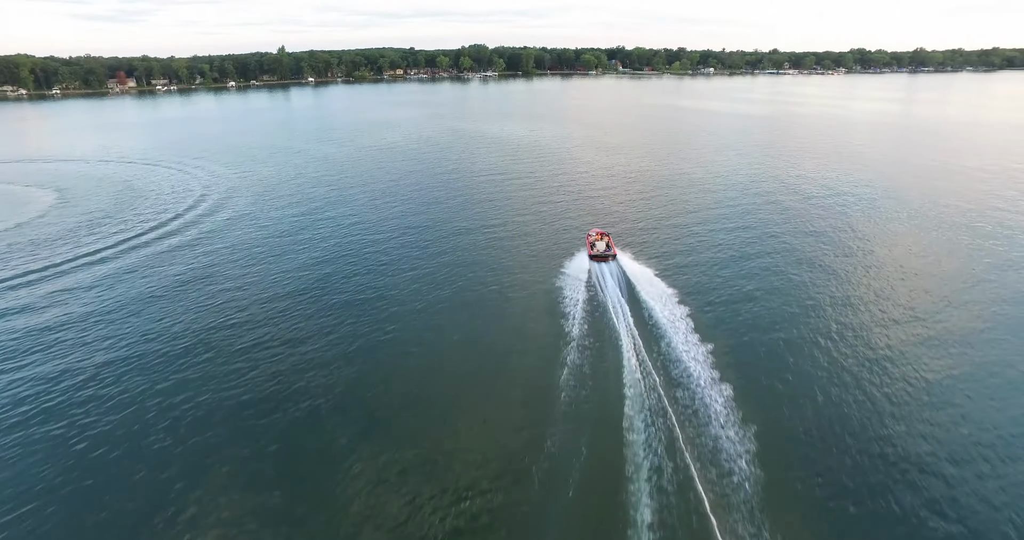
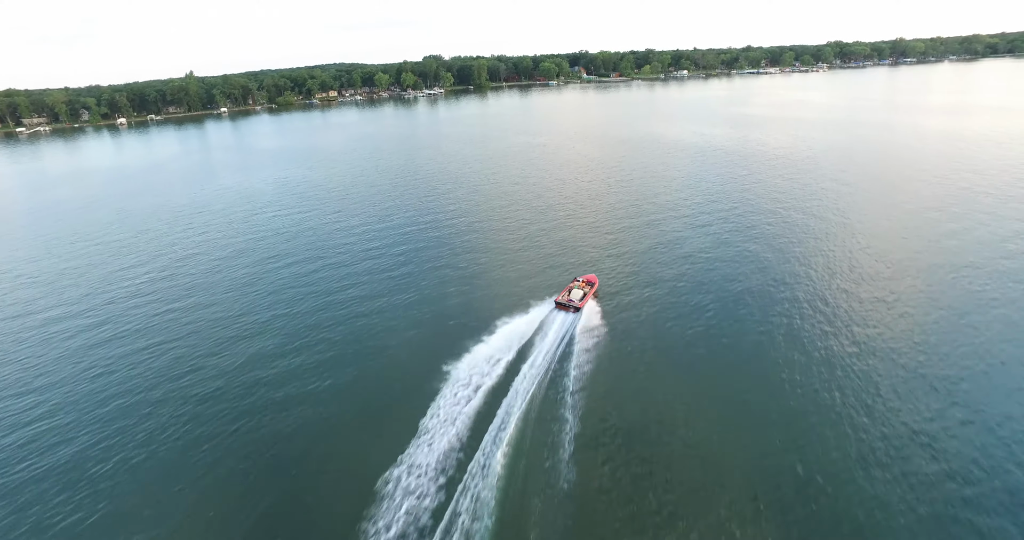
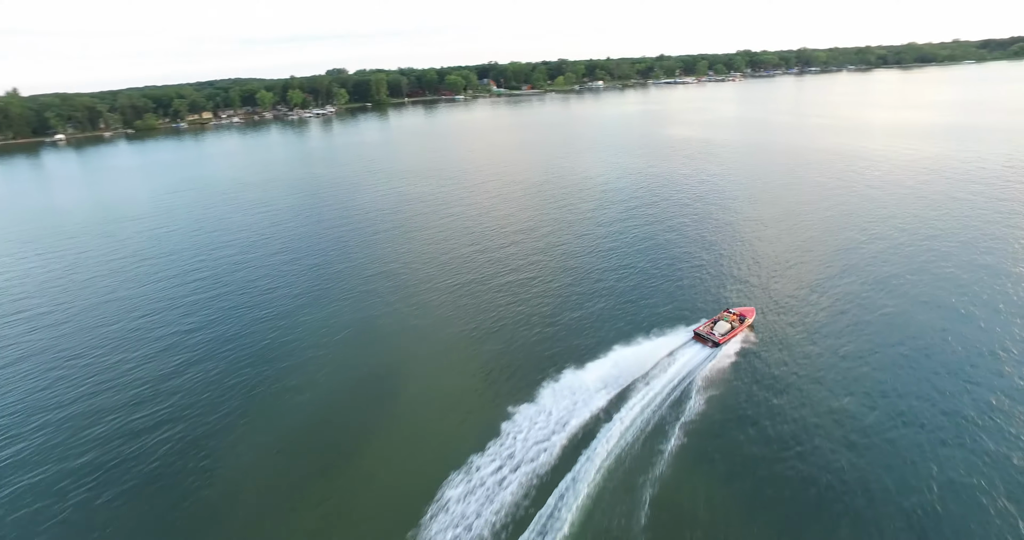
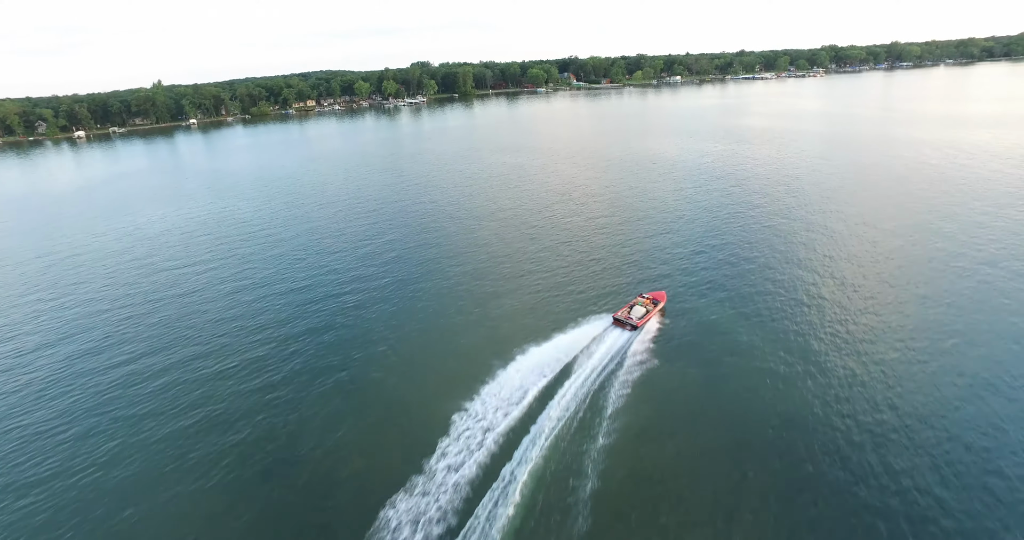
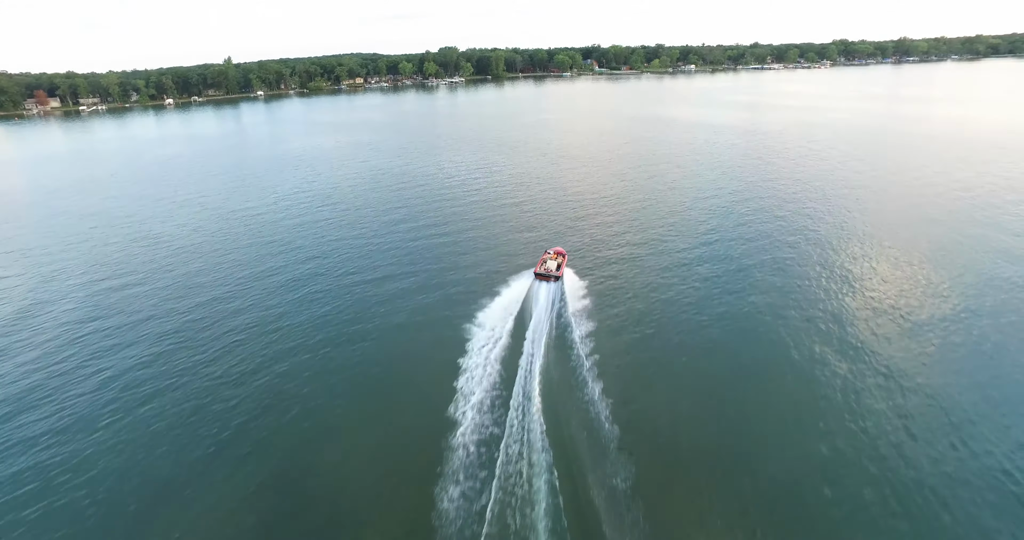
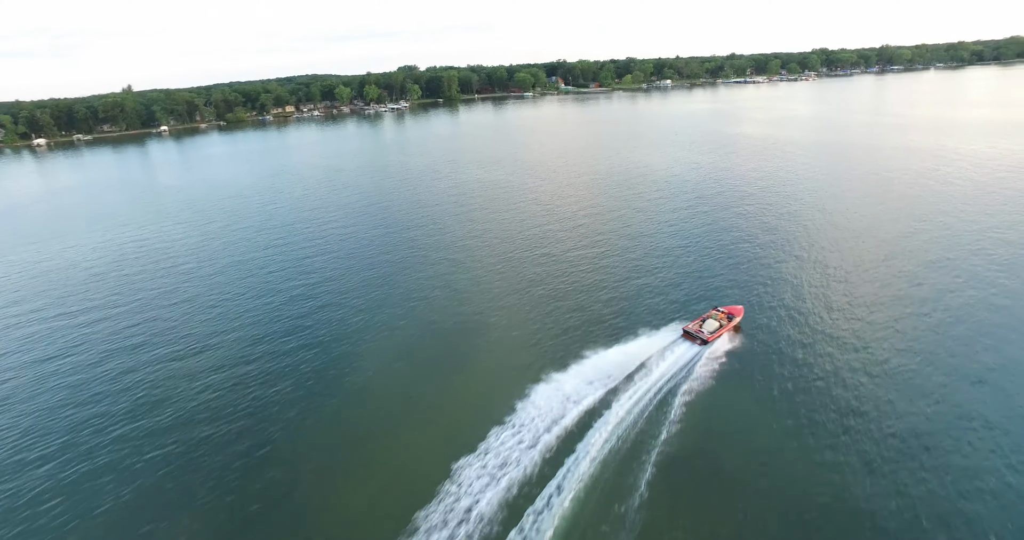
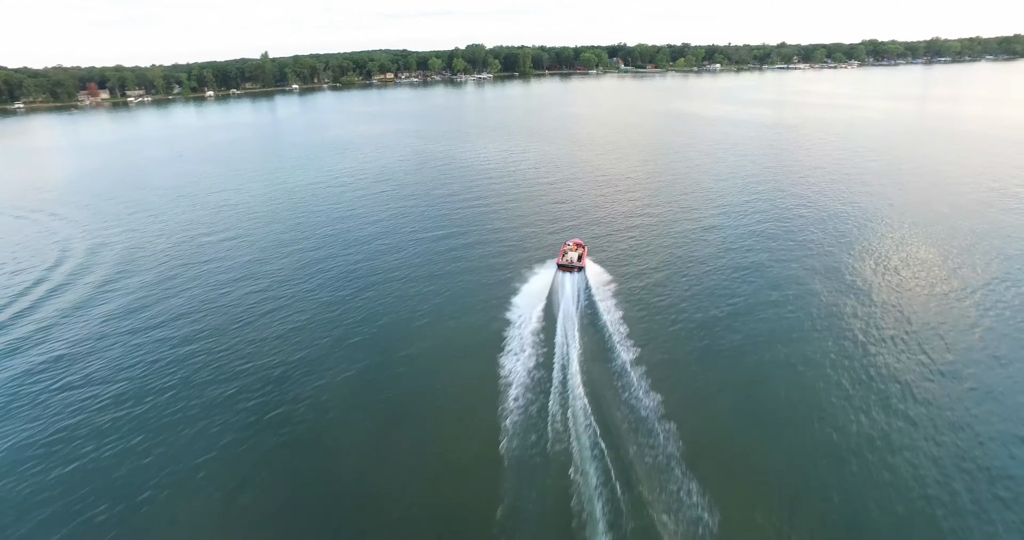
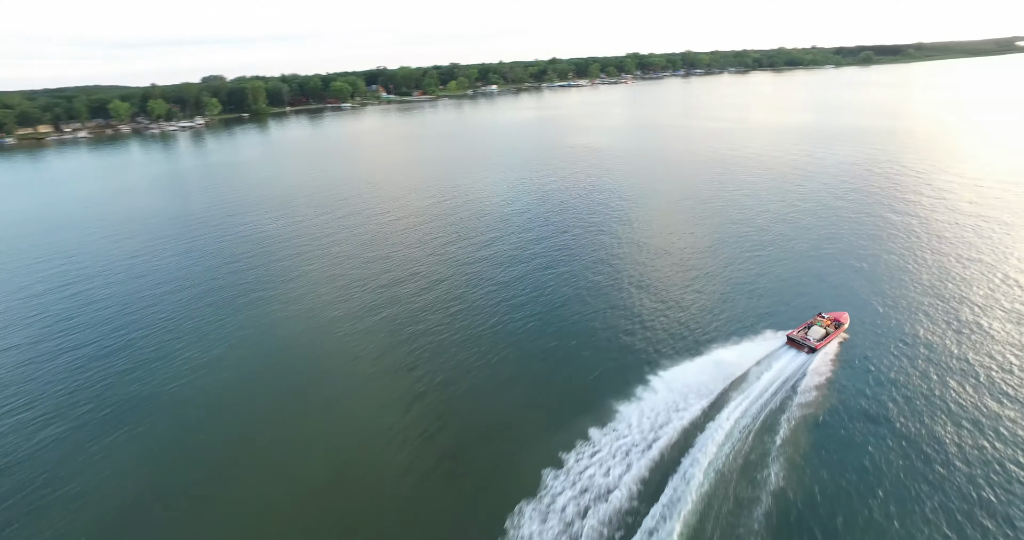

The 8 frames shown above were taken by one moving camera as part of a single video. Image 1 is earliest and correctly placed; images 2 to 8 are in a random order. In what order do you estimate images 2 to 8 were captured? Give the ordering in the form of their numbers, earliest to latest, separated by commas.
7, 5, 2, 4, 6, 3, 8
